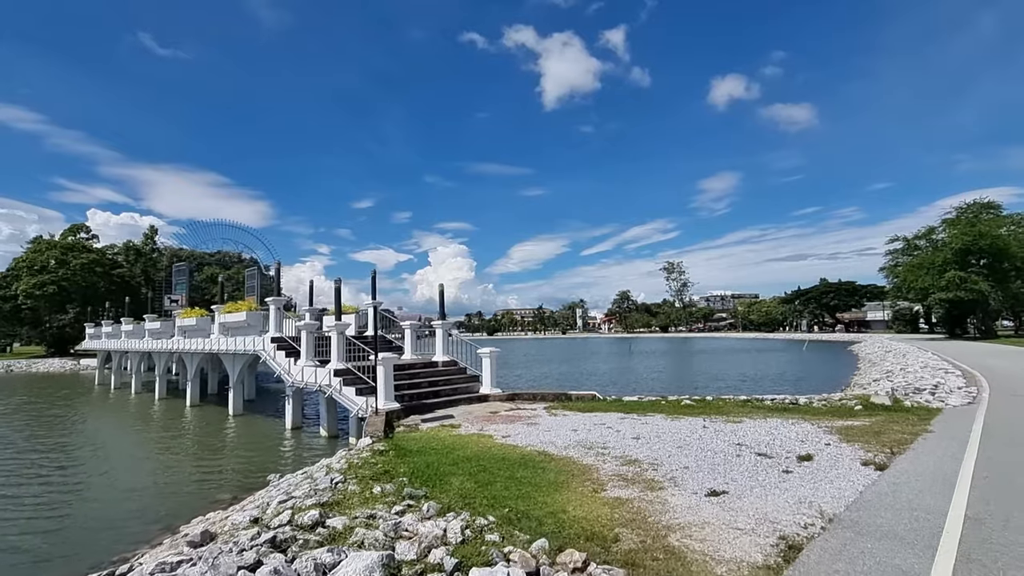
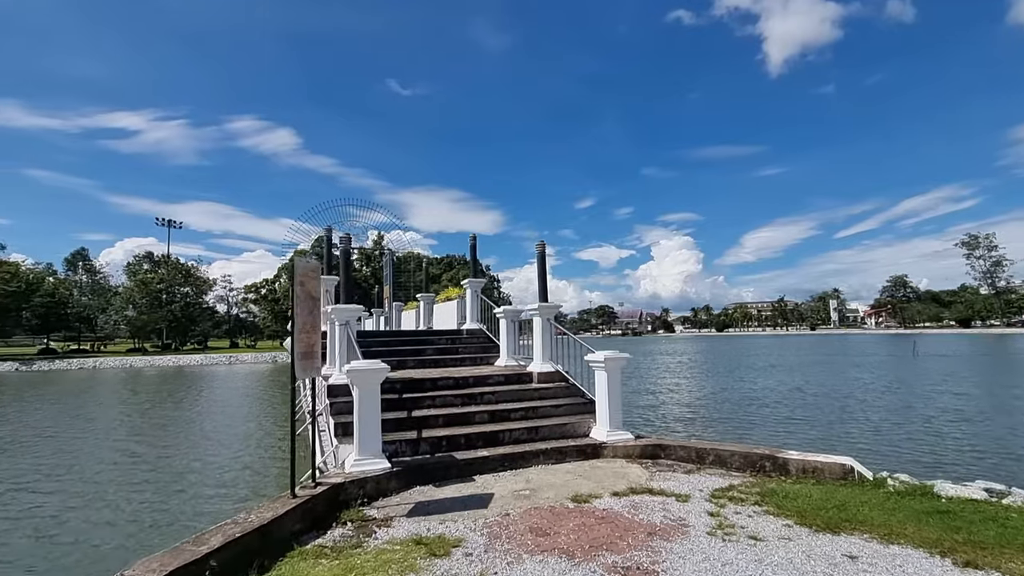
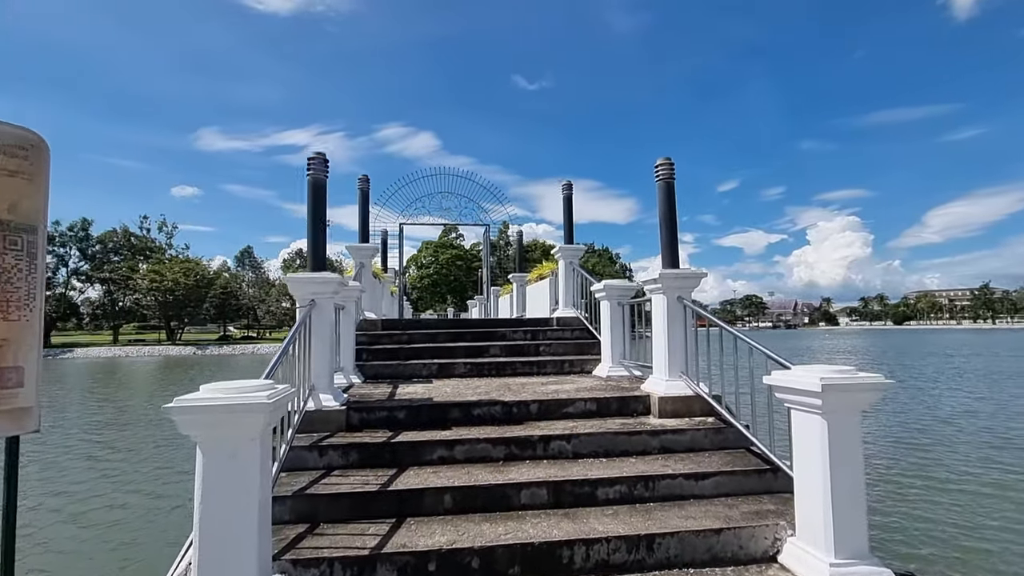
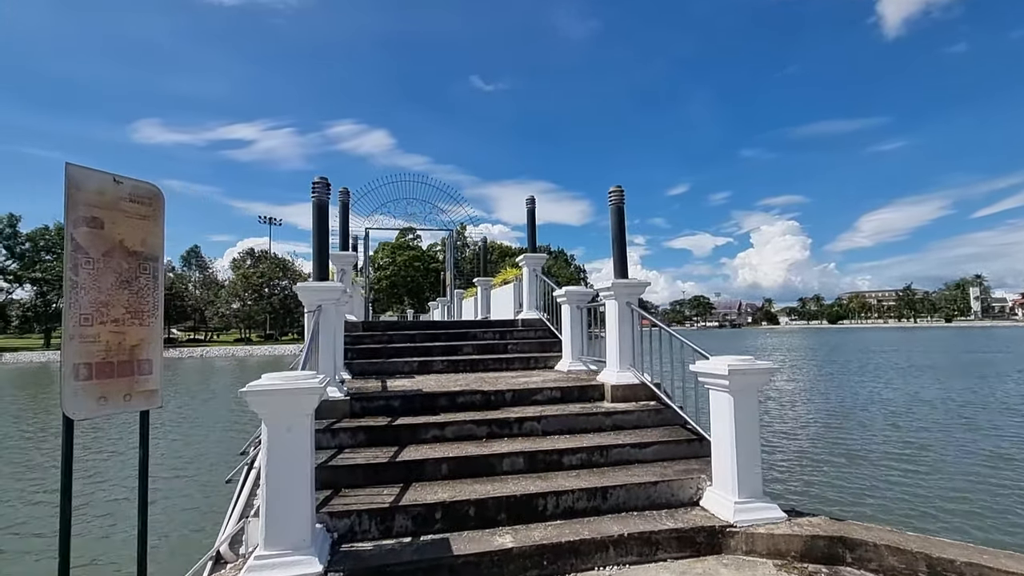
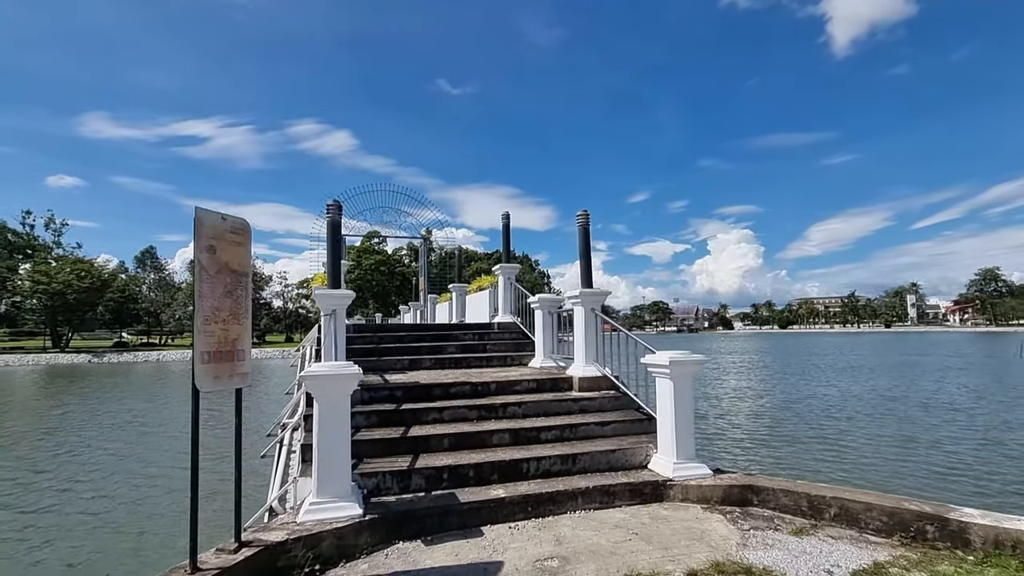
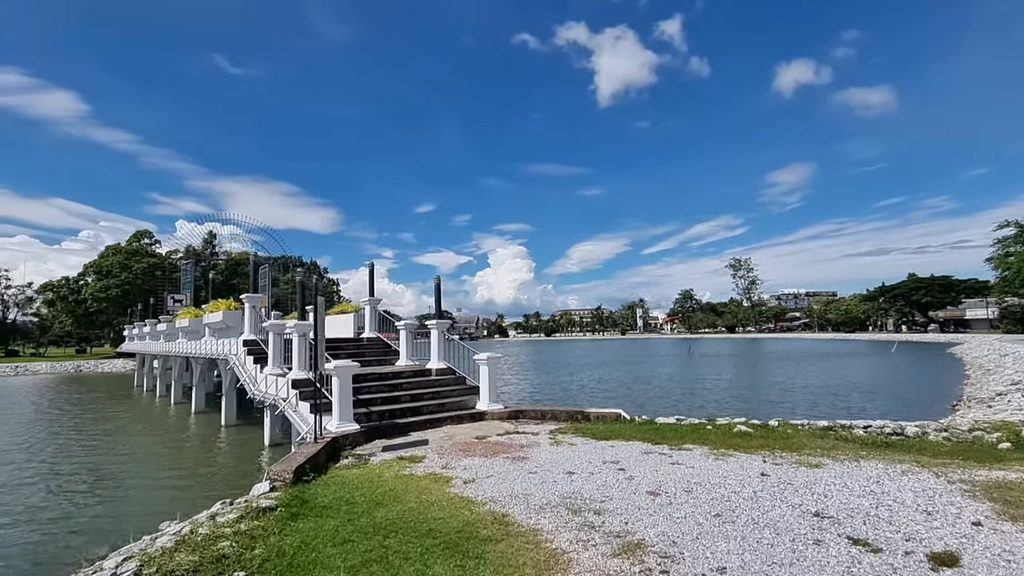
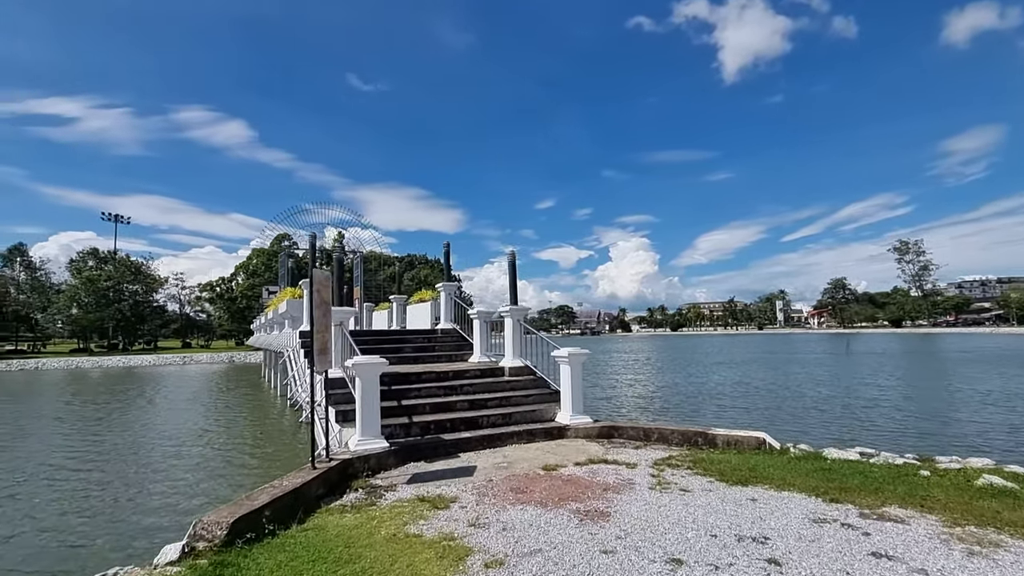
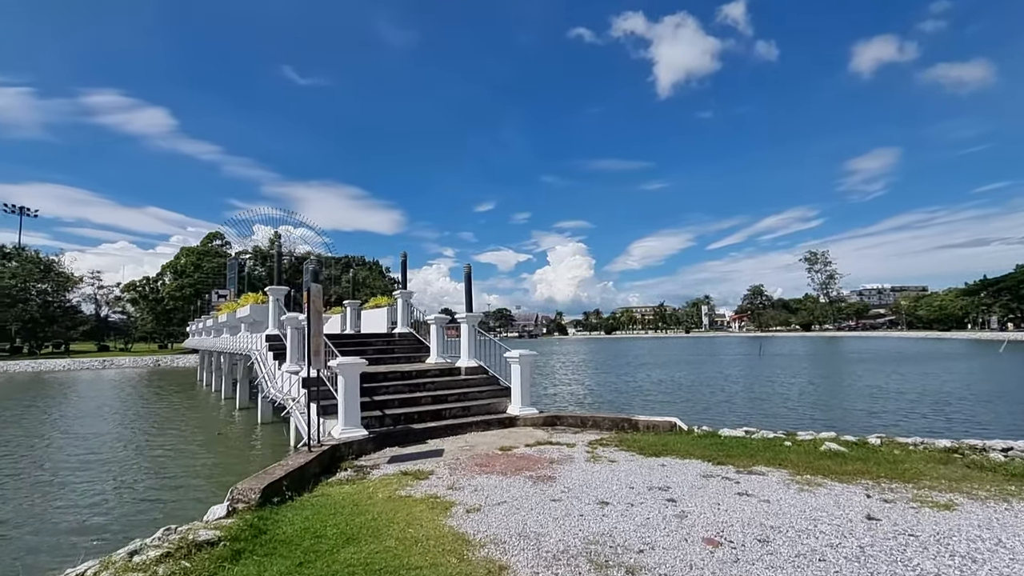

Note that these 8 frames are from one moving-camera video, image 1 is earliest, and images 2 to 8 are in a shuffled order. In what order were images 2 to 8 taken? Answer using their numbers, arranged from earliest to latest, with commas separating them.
6, 8, 7, 2, 5, 4, 3
